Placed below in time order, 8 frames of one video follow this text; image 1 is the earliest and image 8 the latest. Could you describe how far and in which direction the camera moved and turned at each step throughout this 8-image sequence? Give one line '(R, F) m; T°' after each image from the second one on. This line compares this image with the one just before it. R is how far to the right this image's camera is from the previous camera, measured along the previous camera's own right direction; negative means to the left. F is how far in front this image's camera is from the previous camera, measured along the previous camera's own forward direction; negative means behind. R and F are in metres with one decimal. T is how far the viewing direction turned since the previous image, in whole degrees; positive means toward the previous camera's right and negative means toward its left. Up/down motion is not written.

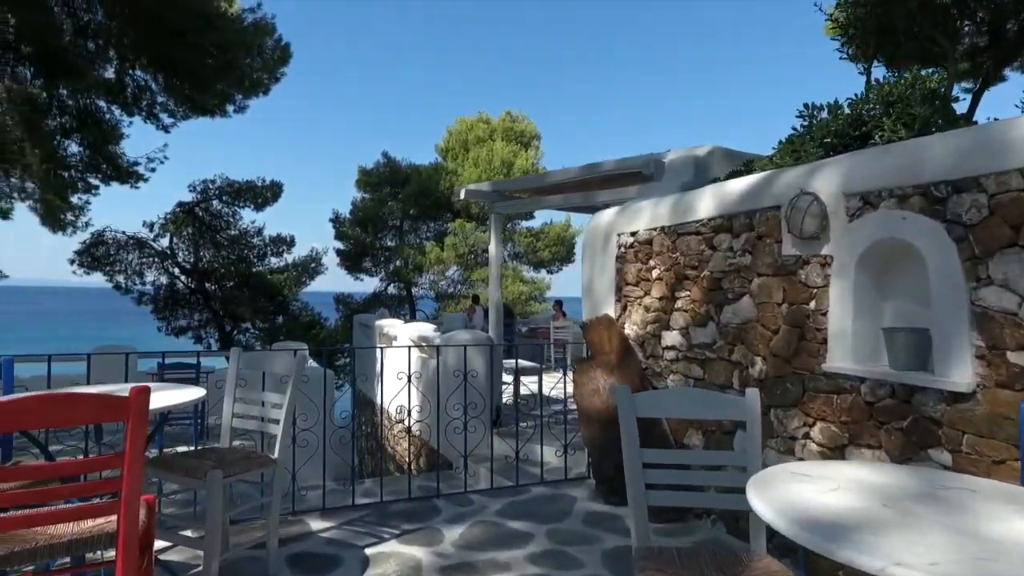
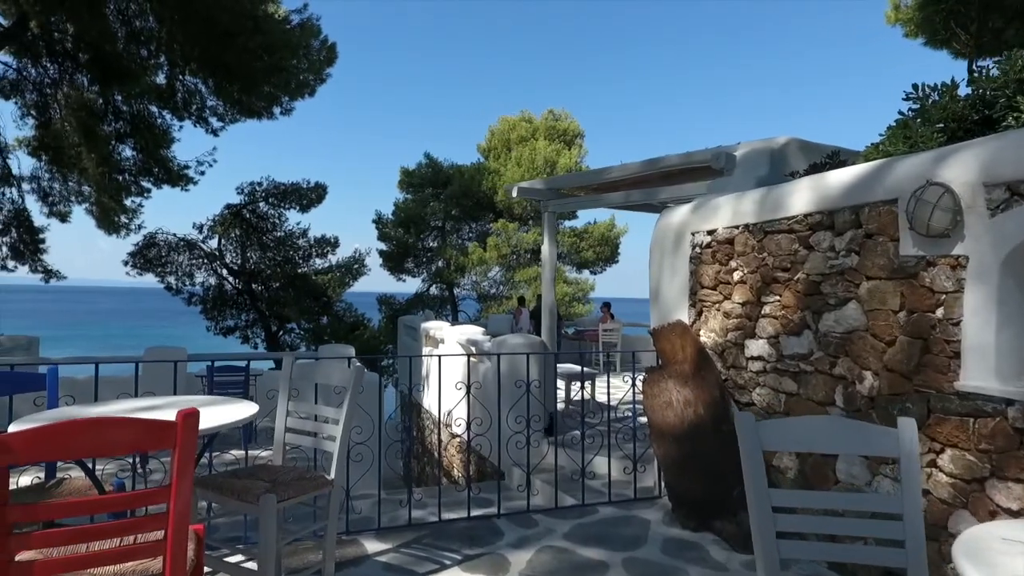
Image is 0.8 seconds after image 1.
(-0.2, +0.3) m; -3°
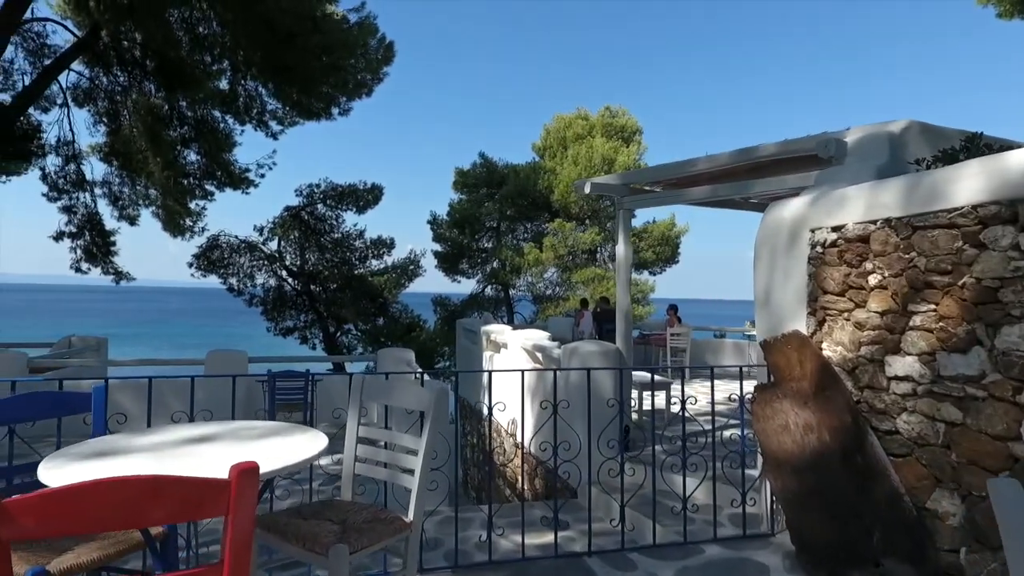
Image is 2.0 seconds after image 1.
(-0.2, +0.4) m; -5°
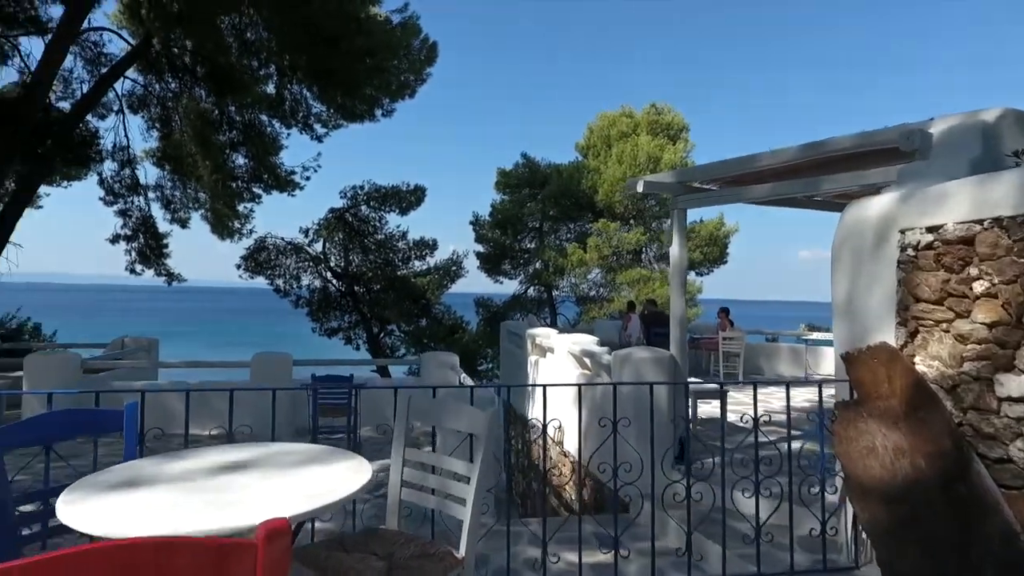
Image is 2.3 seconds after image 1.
(-0.1, +0.2) m; -4°
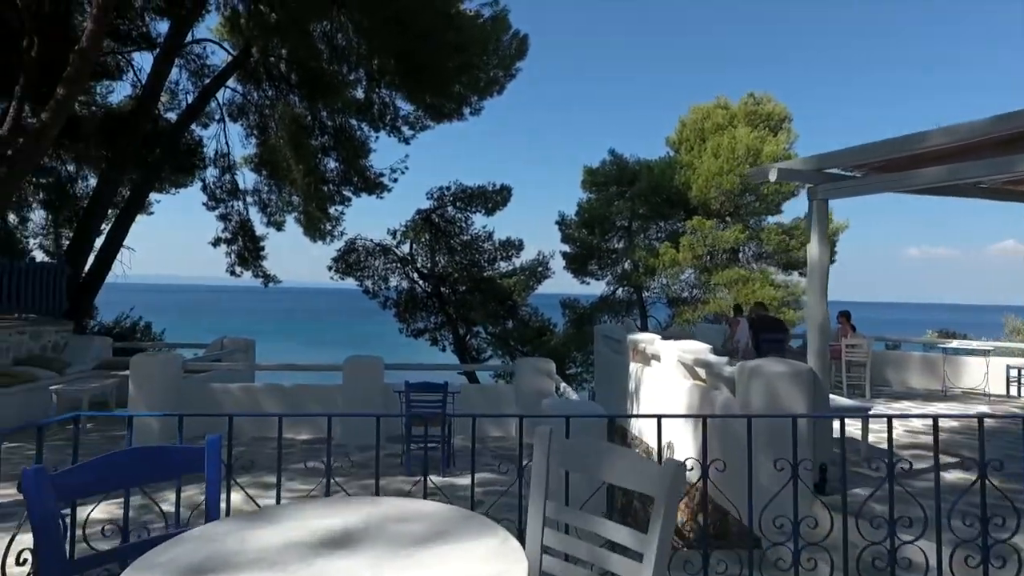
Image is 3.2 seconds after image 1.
(-0.3, +0.5) m; -7°
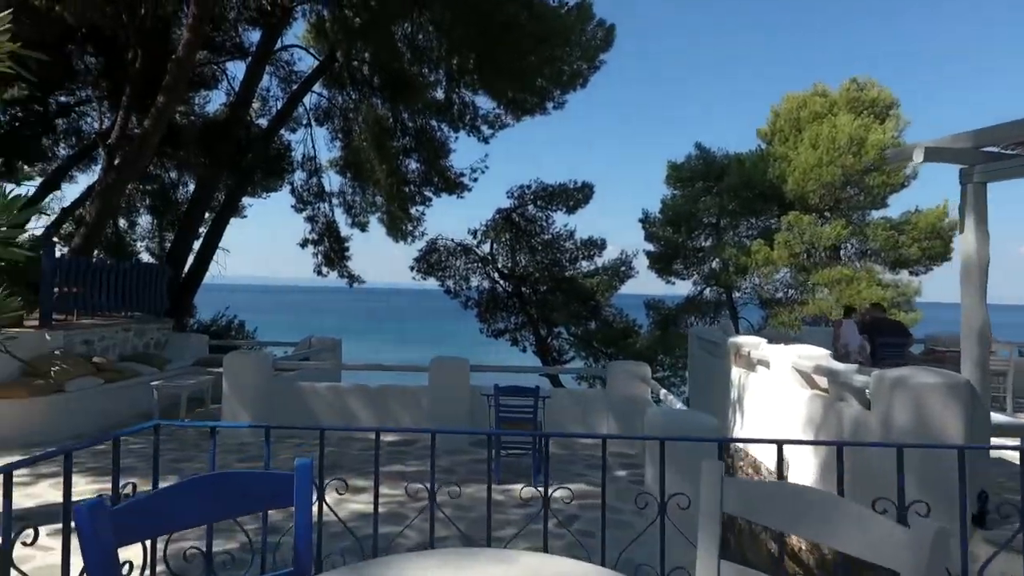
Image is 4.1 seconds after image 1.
(-0.2, +0.4) m; -7°
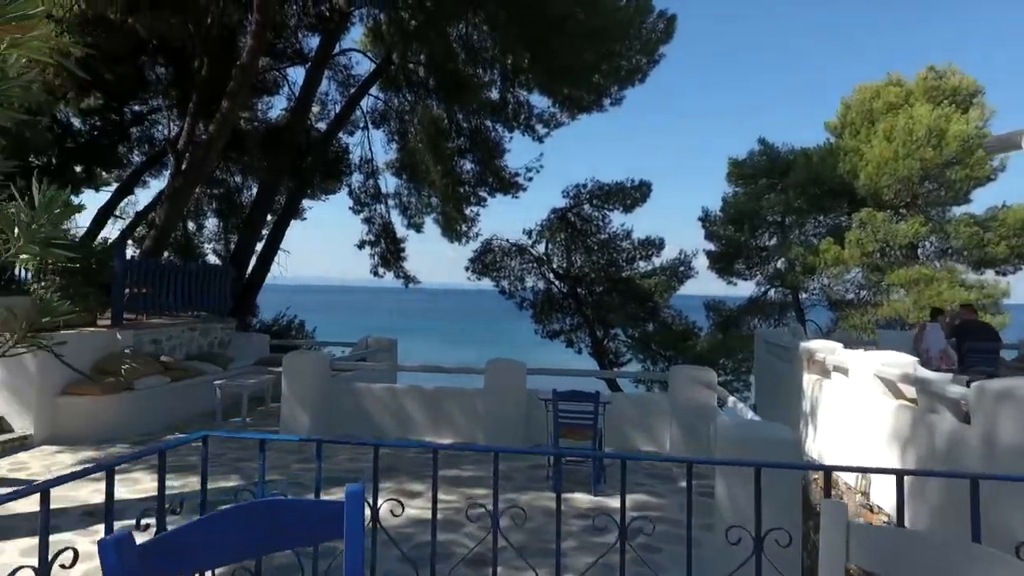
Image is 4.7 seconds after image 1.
(-0.1, +0.2) m; -5°
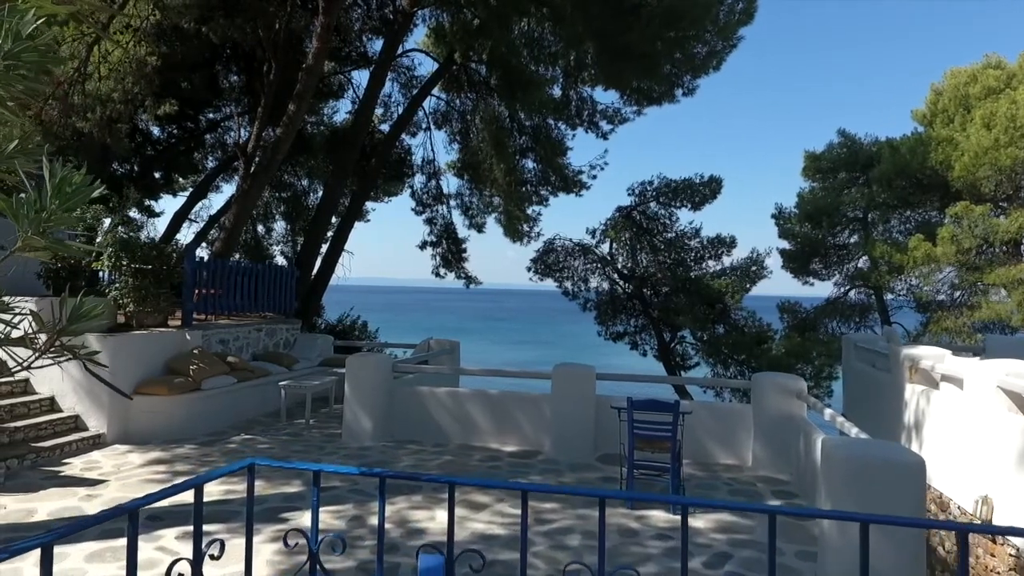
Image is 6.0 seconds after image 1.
(-0.1, +0.4) m; -5°
